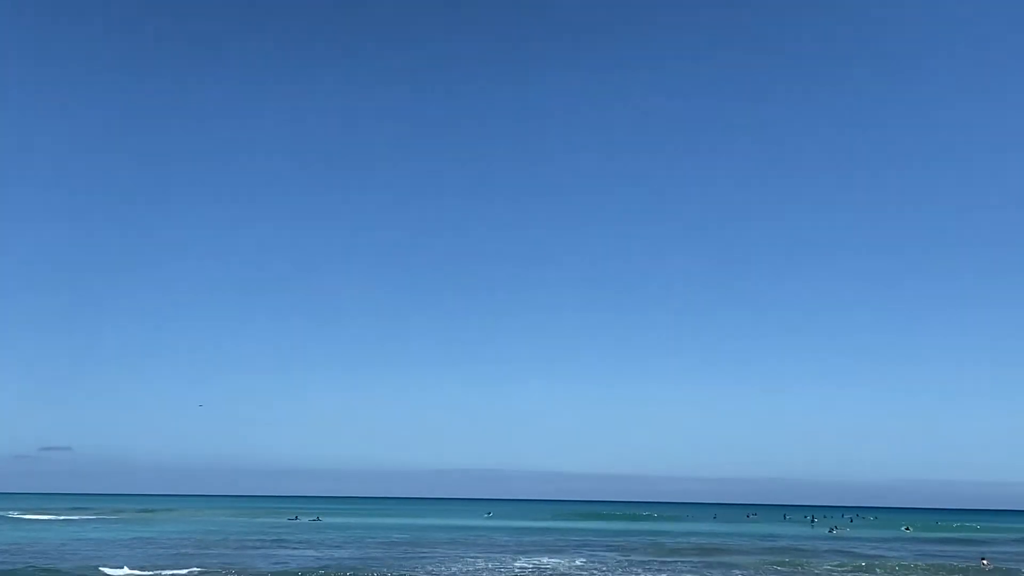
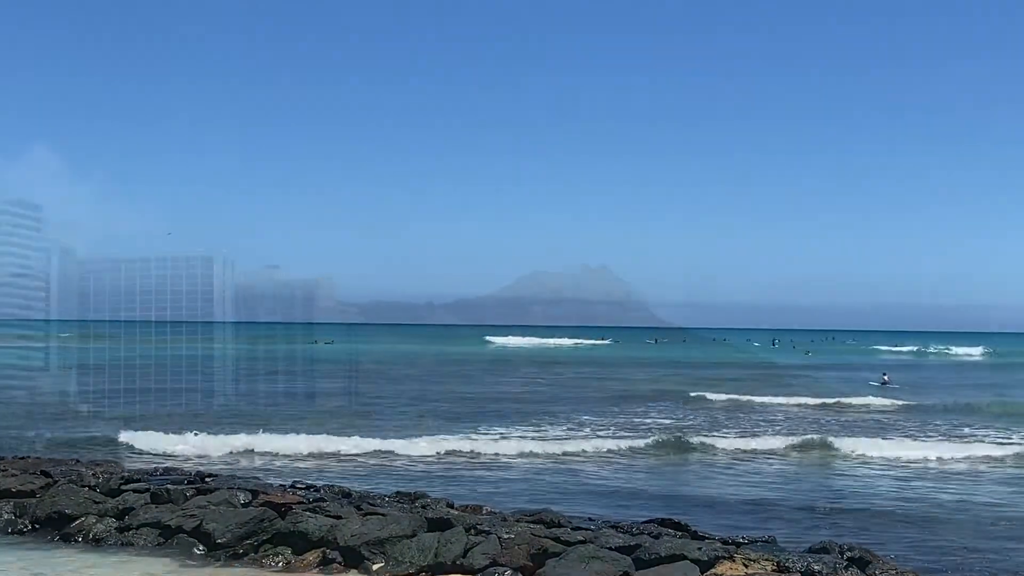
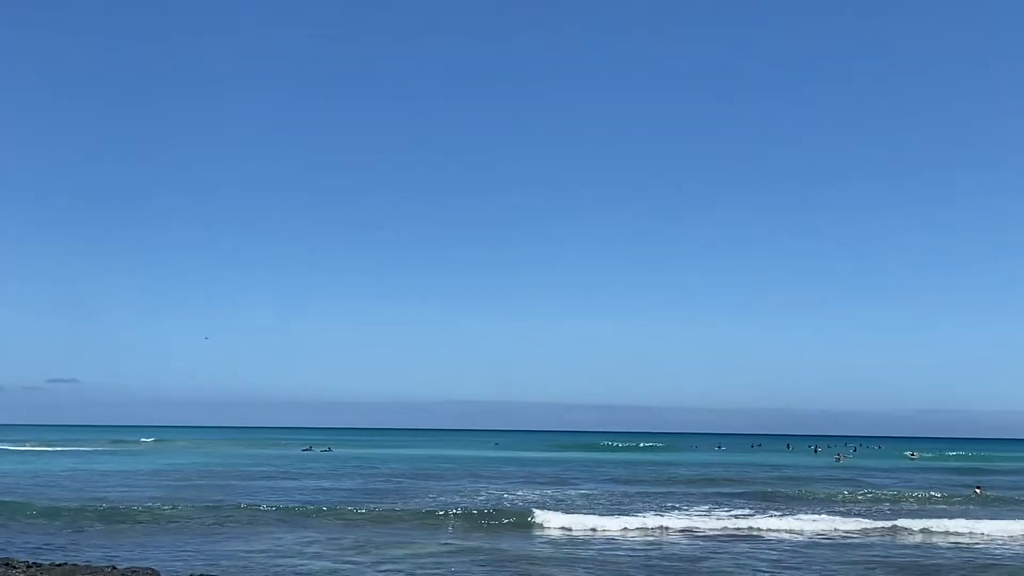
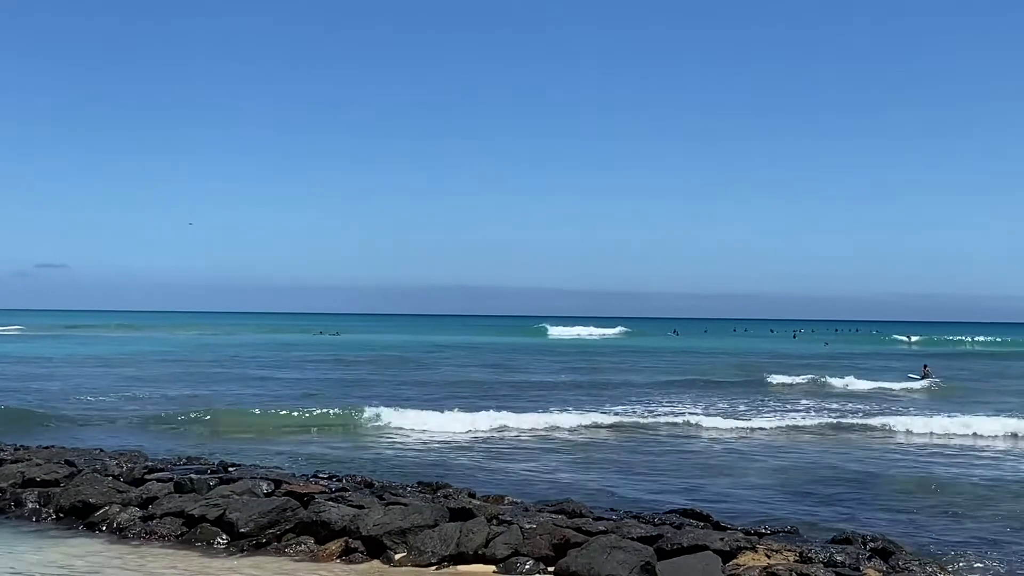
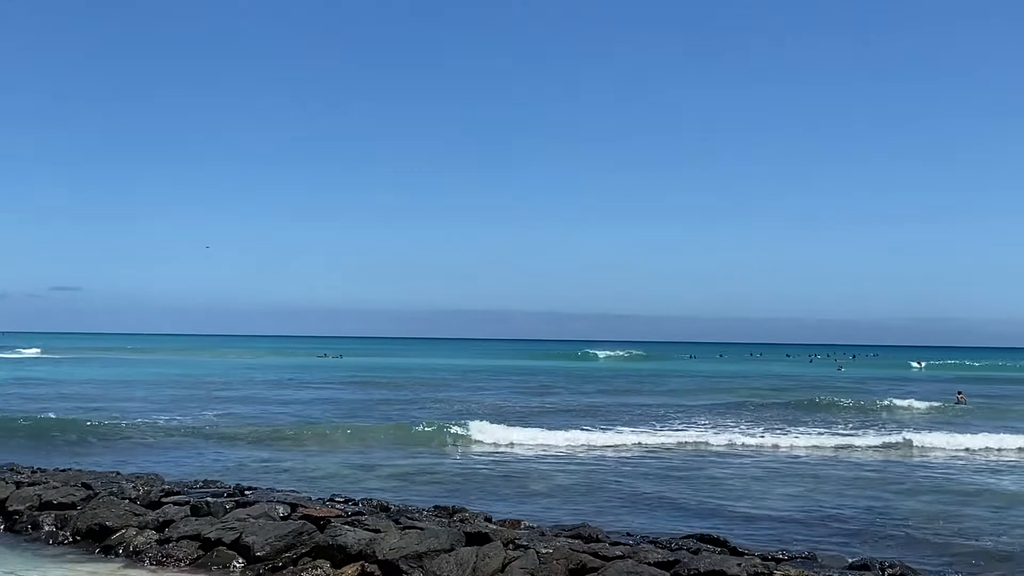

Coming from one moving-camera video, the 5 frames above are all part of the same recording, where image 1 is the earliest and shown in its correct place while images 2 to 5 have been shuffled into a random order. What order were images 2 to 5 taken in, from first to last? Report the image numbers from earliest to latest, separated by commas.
3, 5, 4, 2
